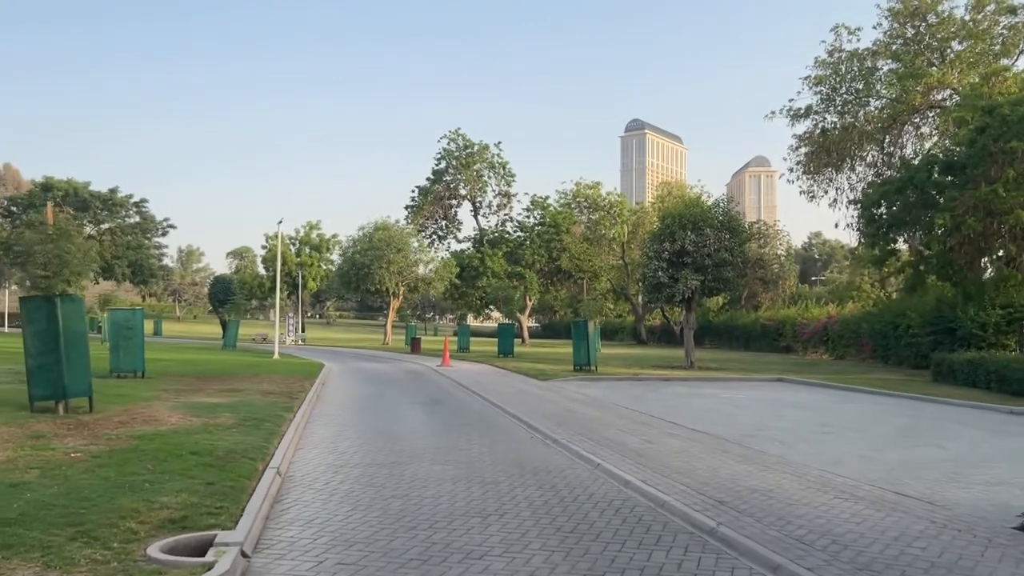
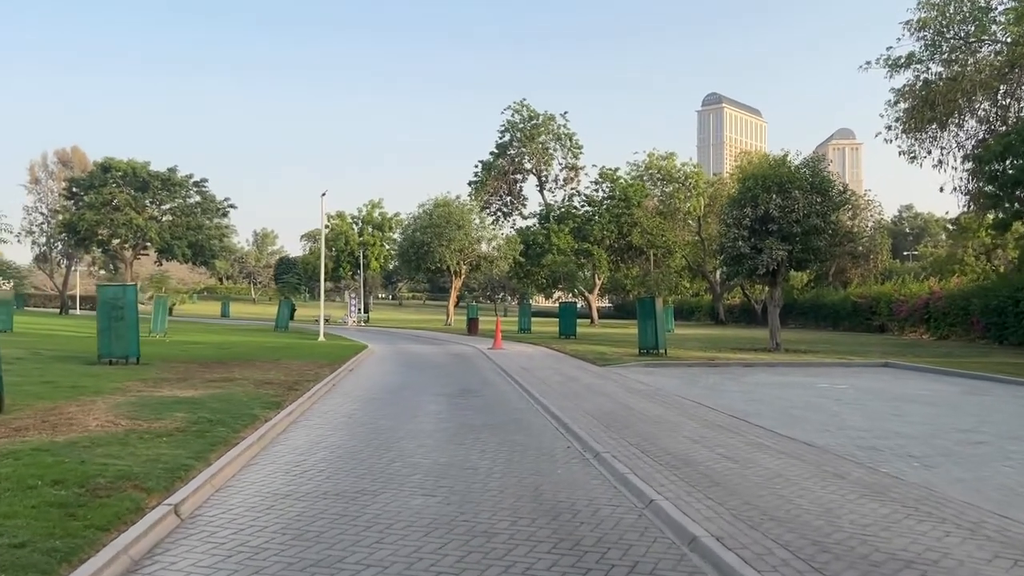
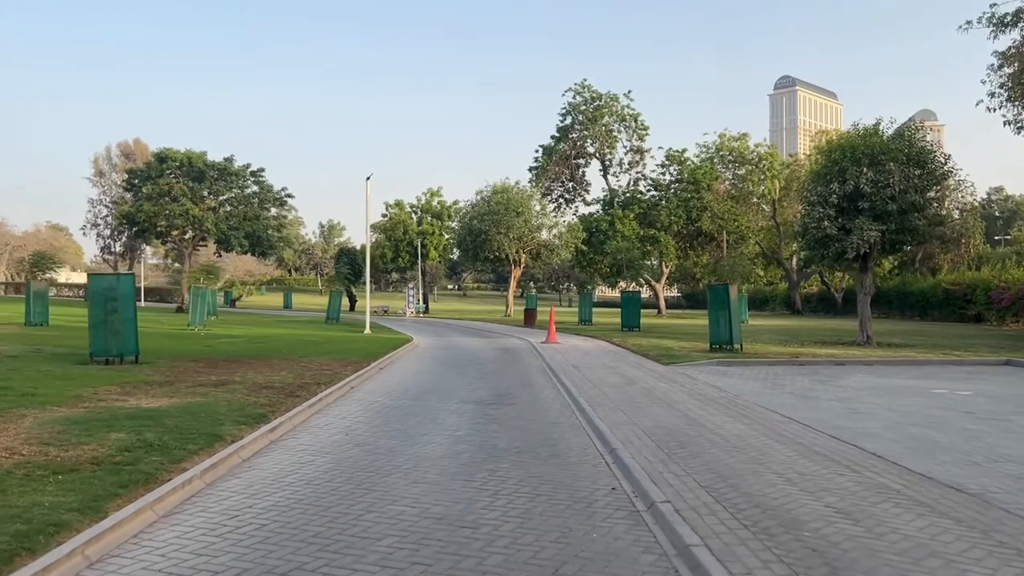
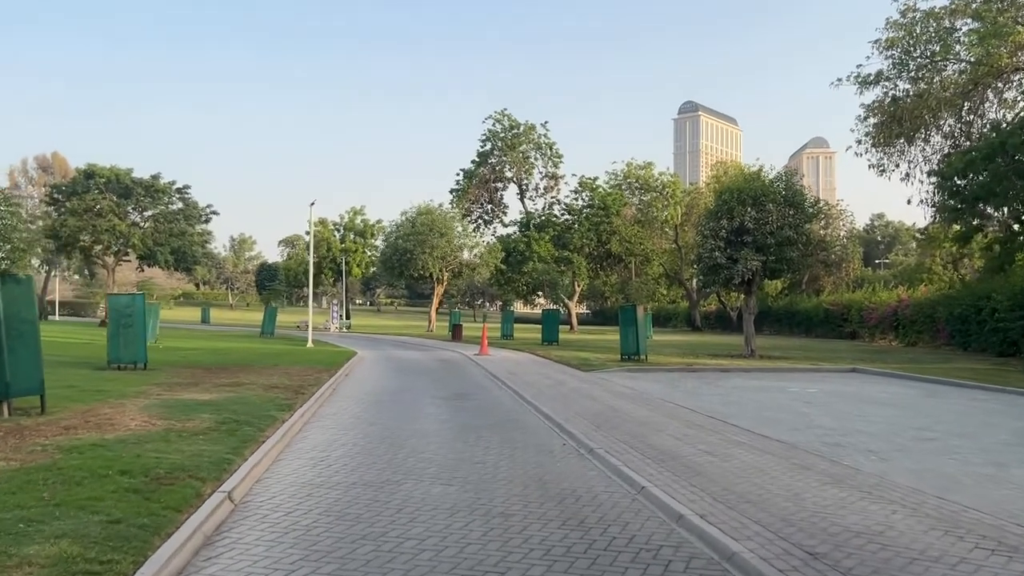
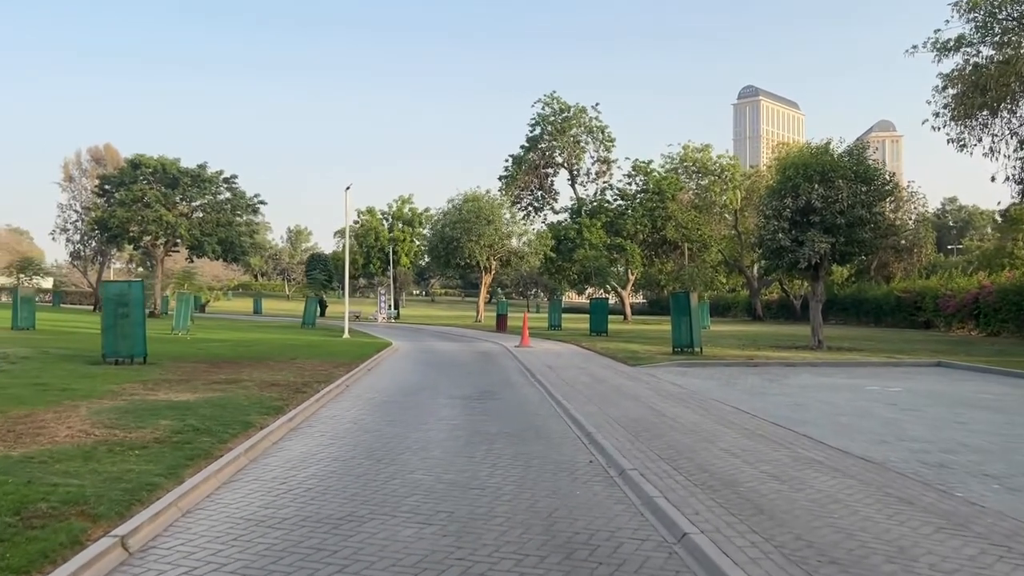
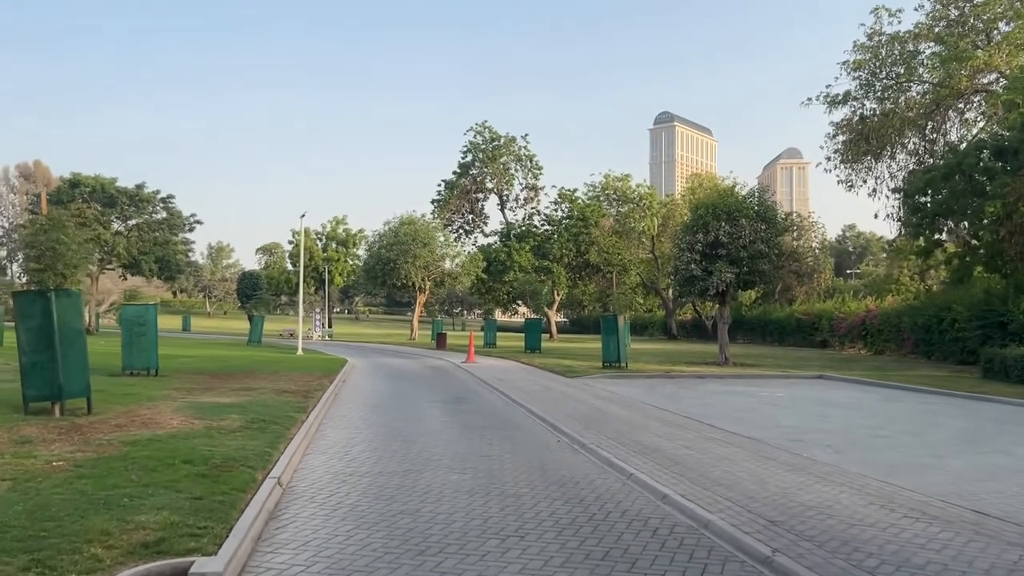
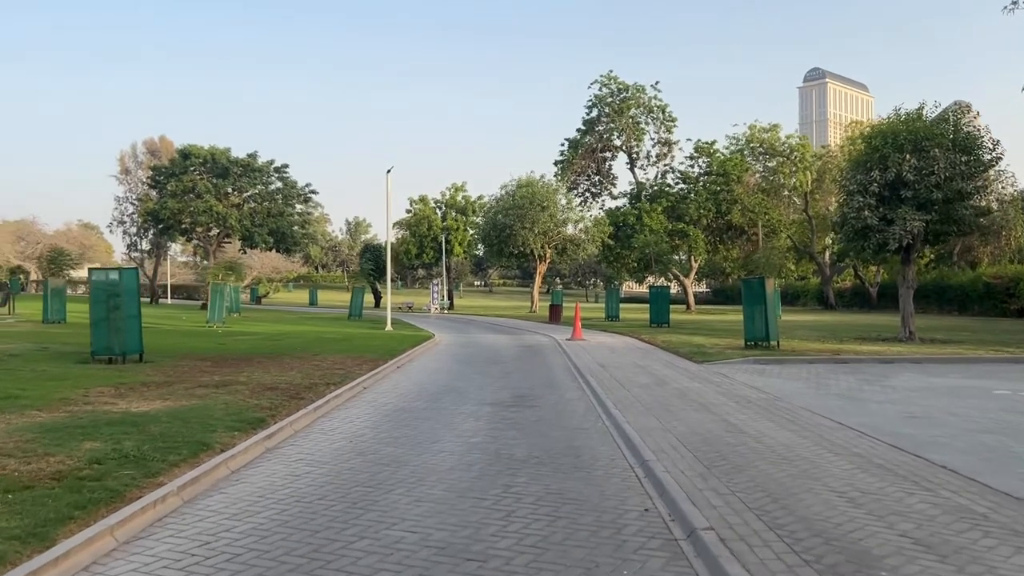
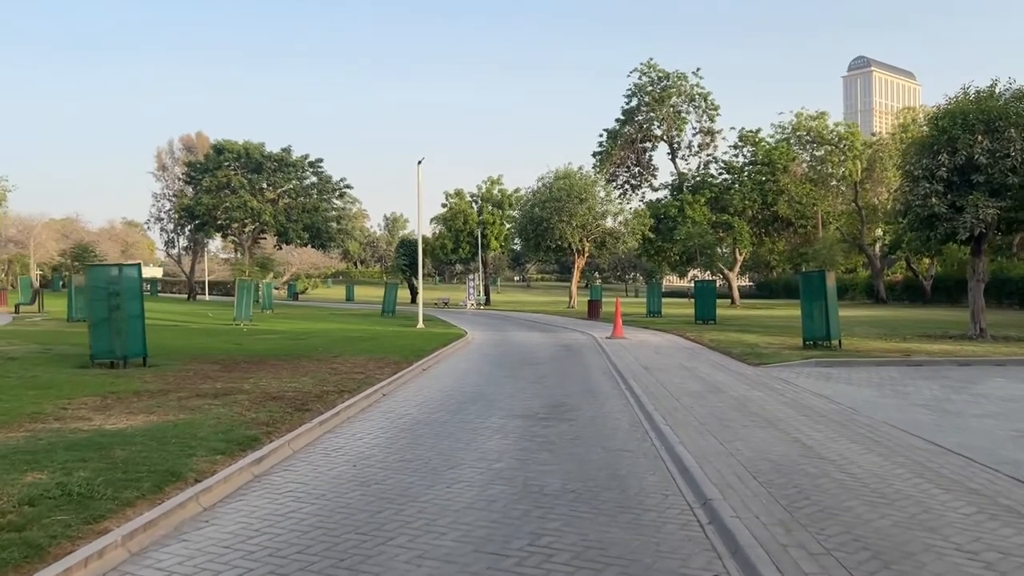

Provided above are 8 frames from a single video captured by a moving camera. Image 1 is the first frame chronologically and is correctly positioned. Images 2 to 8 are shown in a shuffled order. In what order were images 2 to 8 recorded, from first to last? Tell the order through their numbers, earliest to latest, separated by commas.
6, 4, 2, 5, 3, 7, 8
